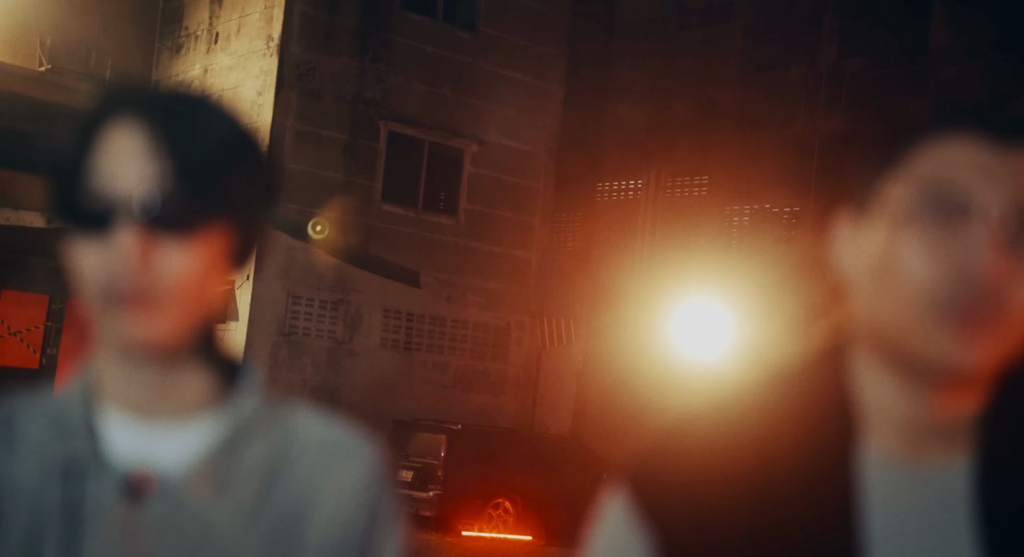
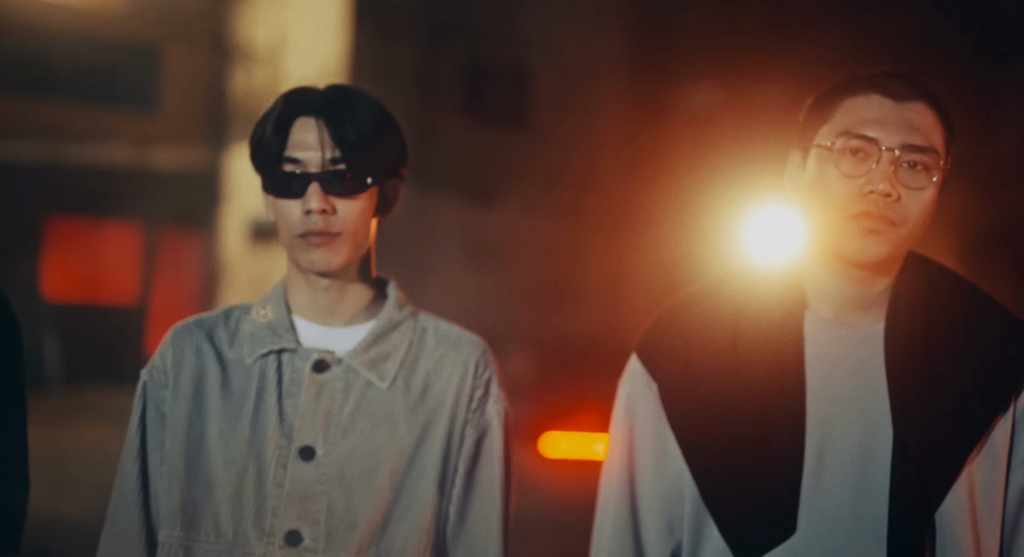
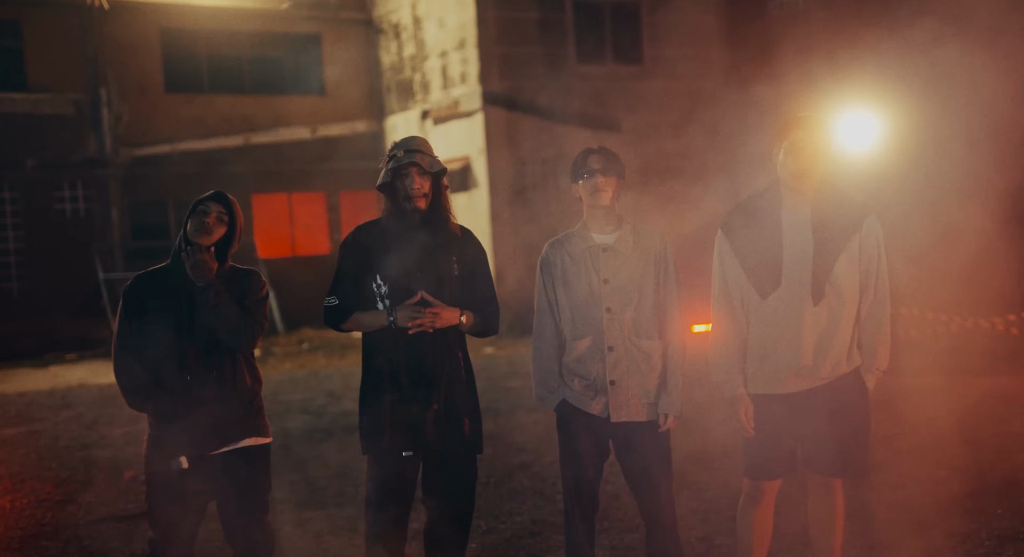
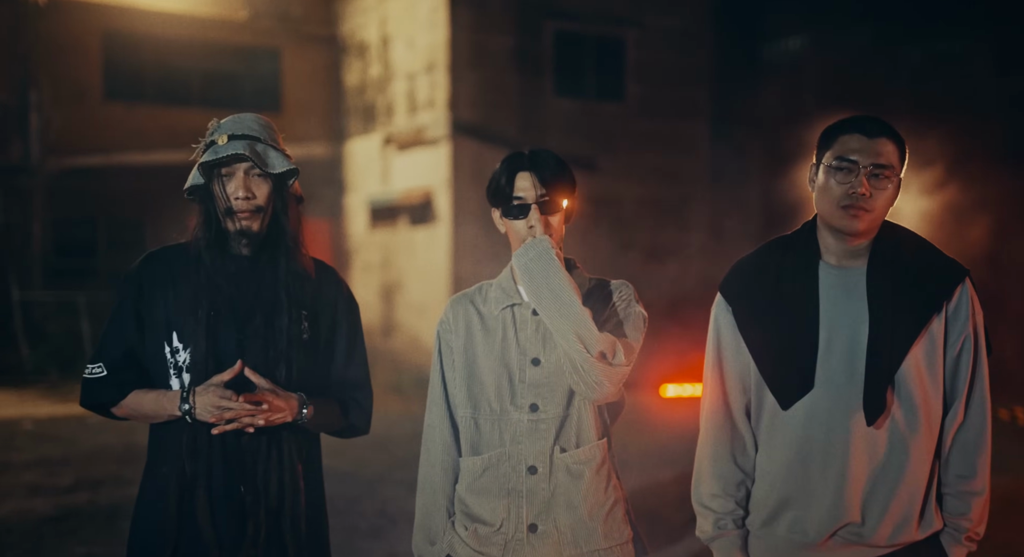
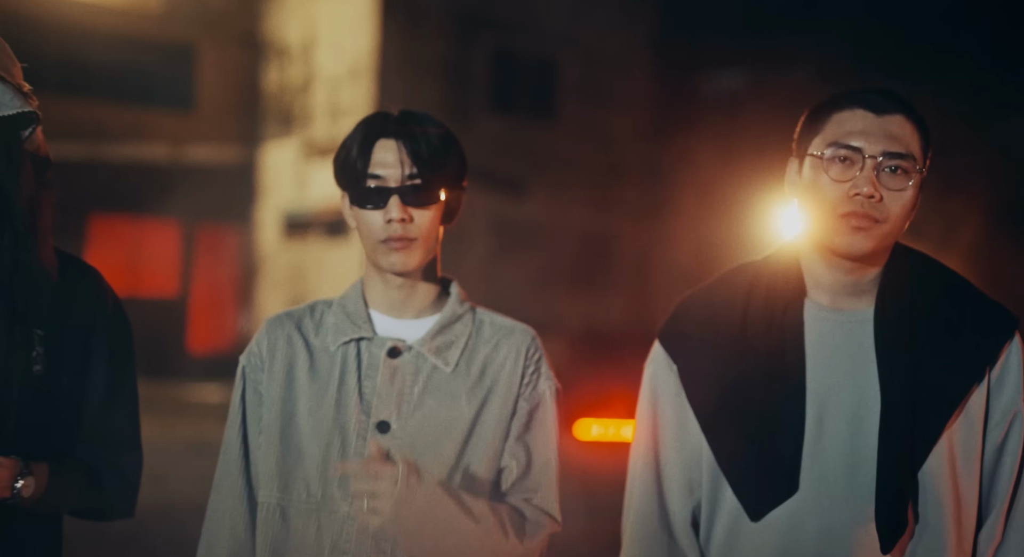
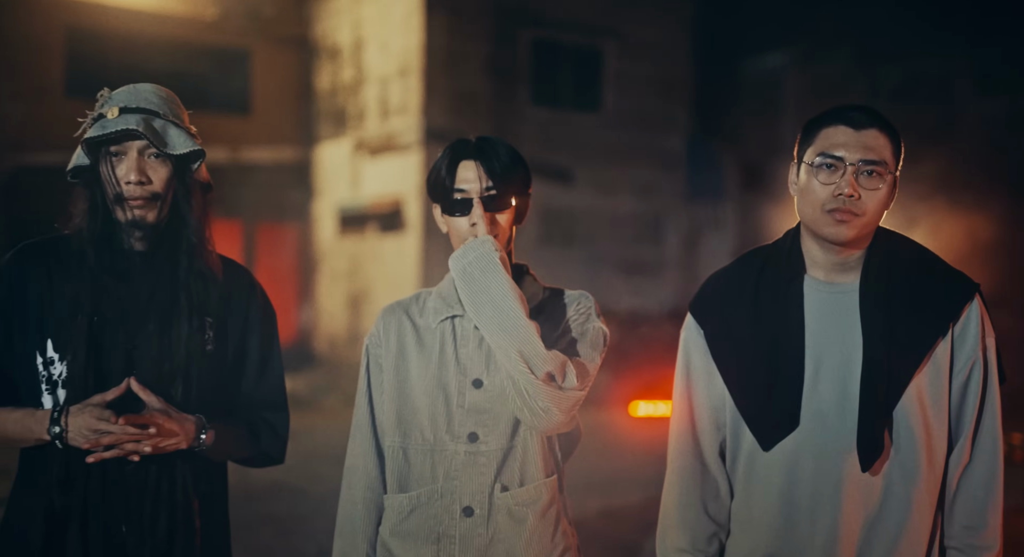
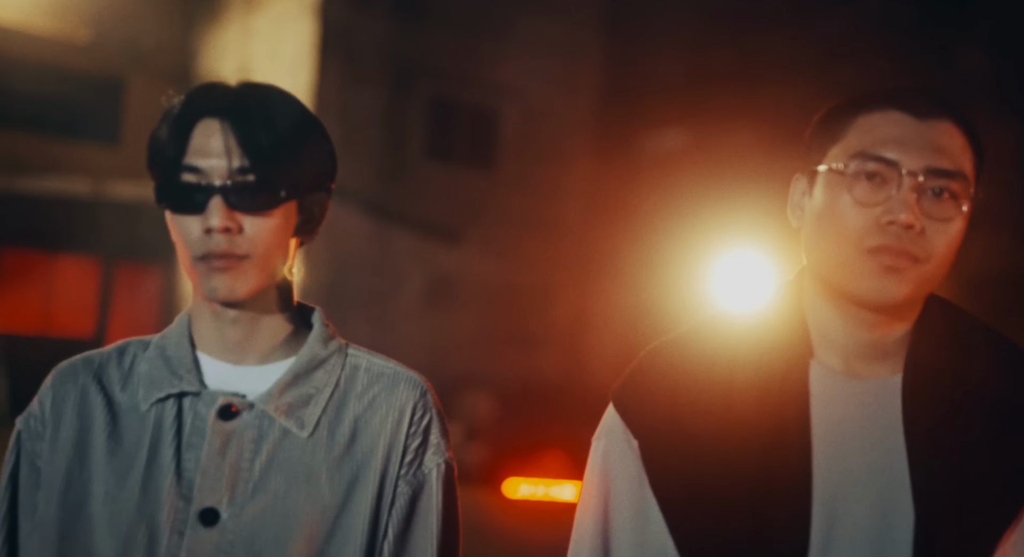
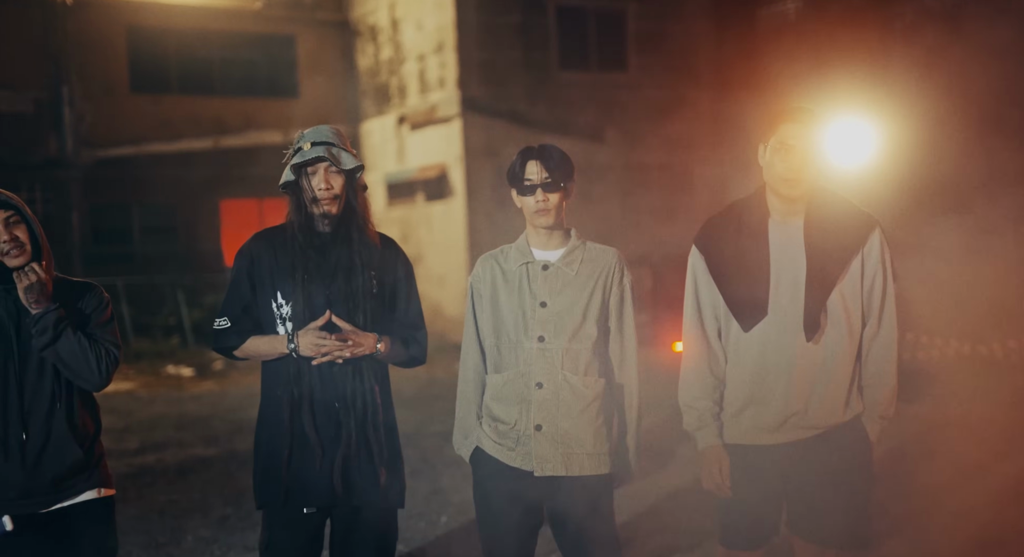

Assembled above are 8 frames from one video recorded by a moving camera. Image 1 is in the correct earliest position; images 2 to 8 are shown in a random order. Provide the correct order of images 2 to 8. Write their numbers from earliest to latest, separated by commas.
7, 2, 5, 6, 4, 8, 3
